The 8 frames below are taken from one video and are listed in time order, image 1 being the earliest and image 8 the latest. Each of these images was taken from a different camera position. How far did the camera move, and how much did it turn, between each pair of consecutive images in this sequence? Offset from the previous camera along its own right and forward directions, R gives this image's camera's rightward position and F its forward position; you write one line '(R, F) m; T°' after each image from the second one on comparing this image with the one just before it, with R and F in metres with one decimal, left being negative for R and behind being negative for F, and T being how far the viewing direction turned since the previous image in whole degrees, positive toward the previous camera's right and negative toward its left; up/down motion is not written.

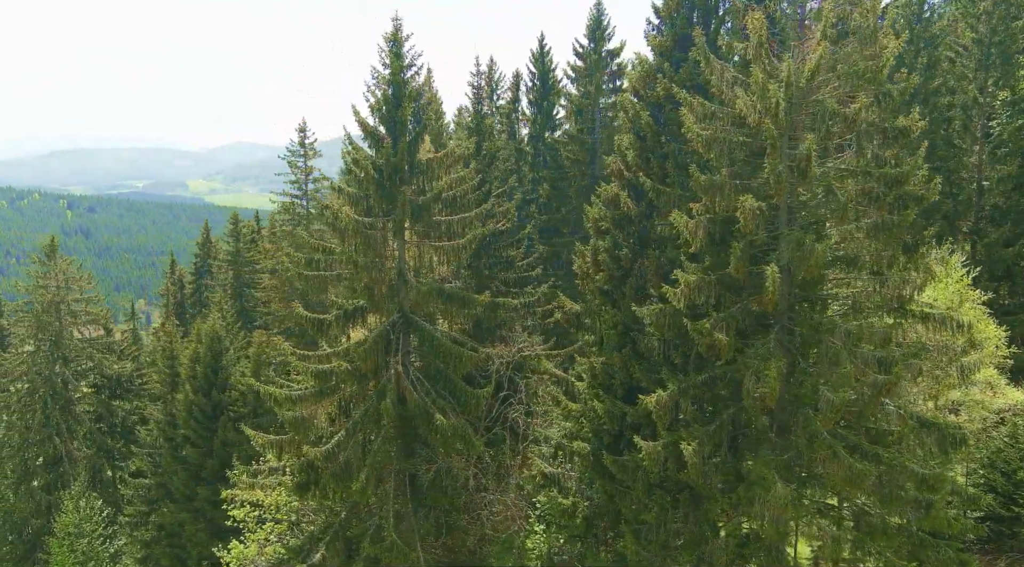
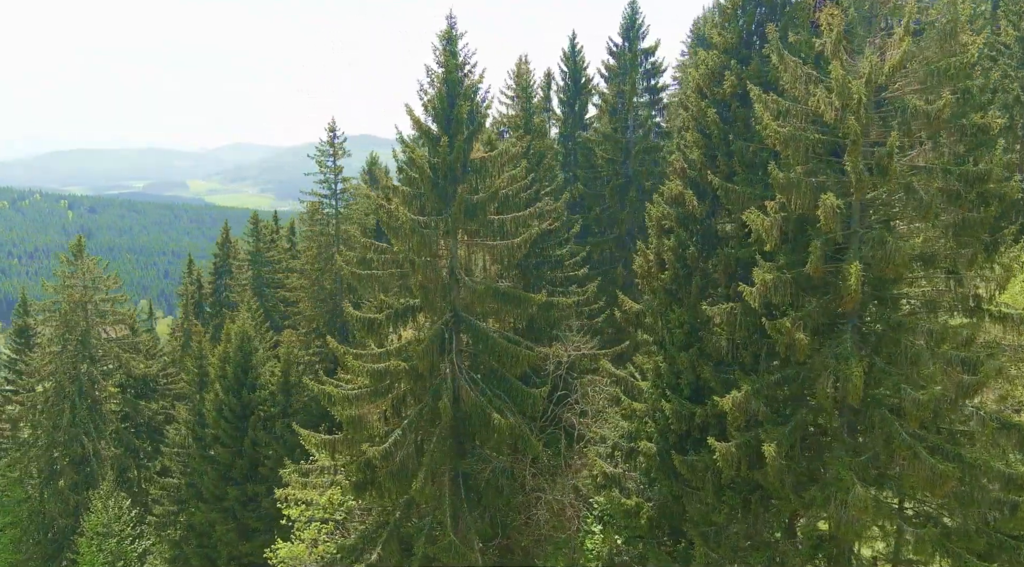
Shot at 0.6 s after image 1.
(-1.4, +0.1) m; 0°
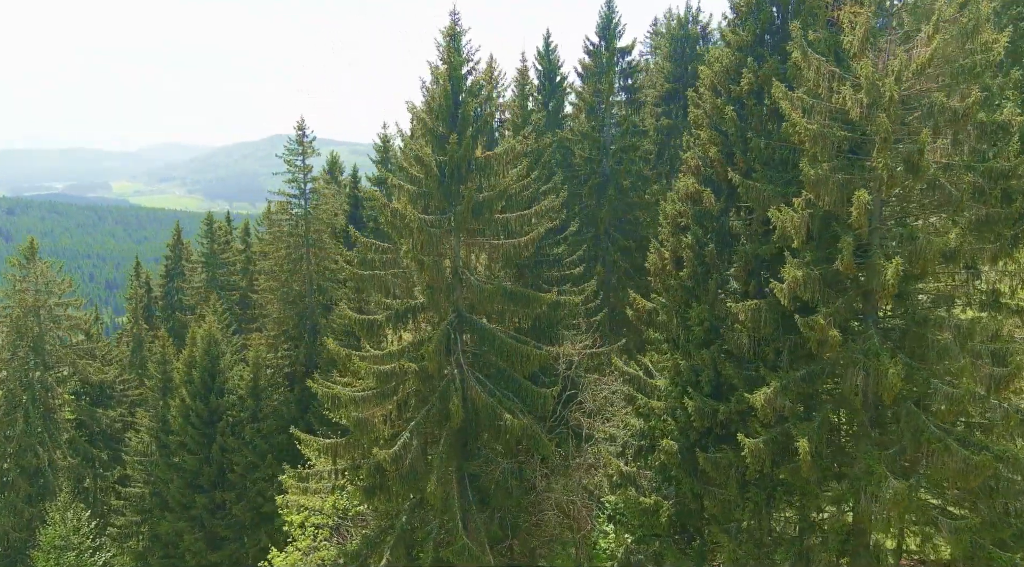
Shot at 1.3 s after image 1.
(-1.8, +0.3) m; +4°
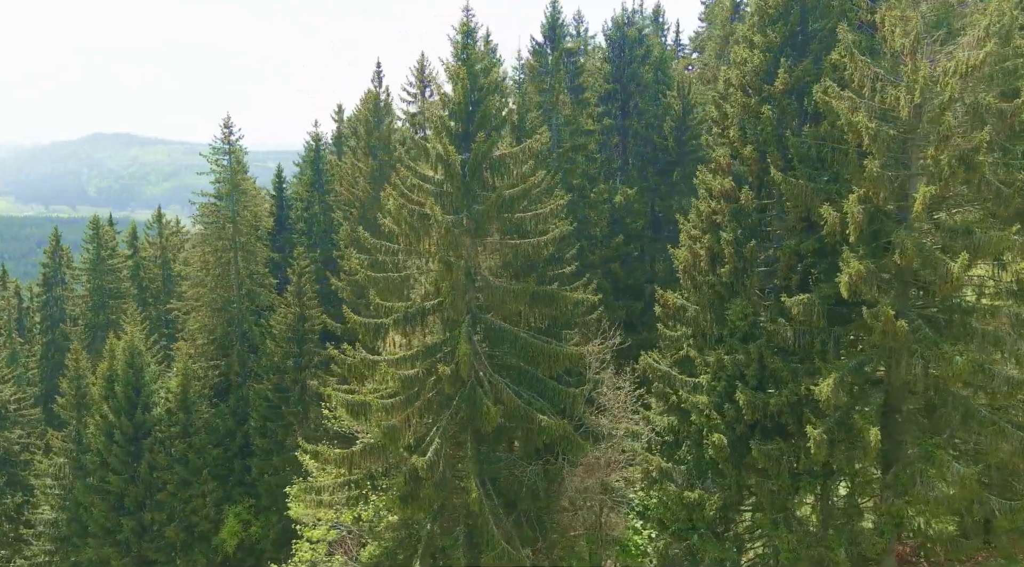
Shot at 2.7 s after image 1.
(-4.2, +0.7) m; +9°
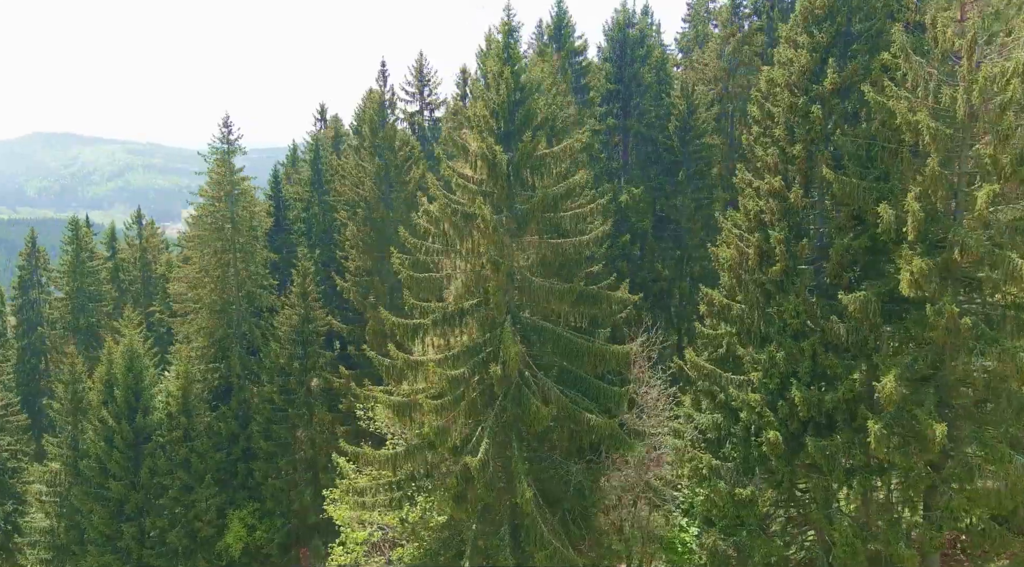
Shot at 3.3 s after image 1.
(-2.2, +0.1) m; +2°
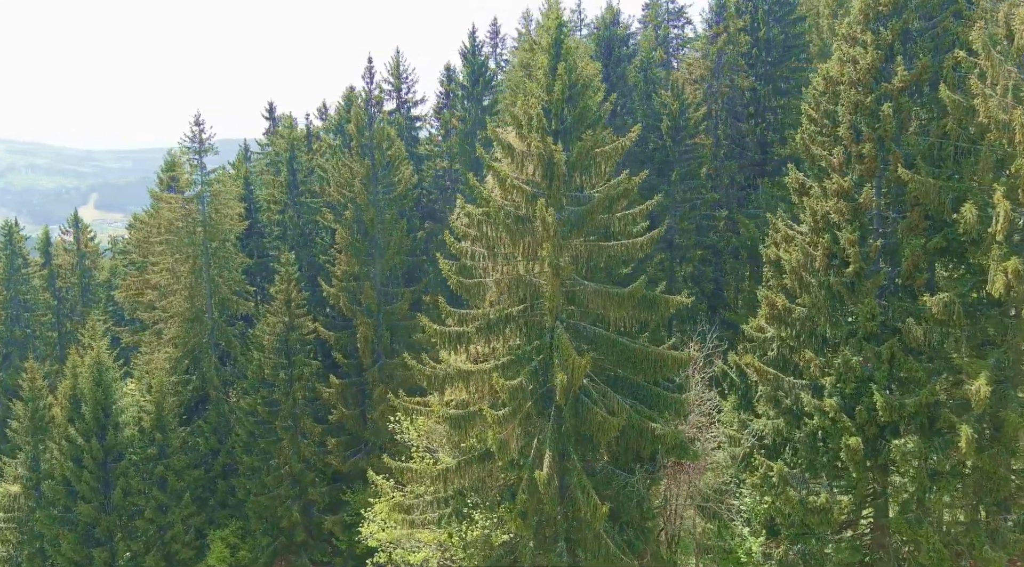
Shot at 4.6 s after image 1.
(-3.4, +1.2) m; +5°
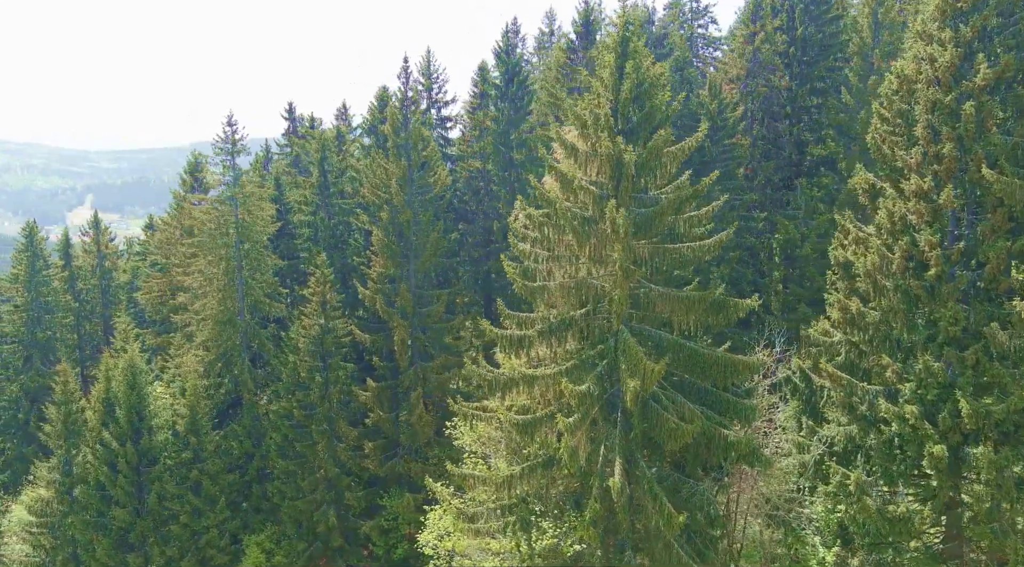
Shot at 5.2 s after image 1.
(-1.6, +0.5) m; 0°
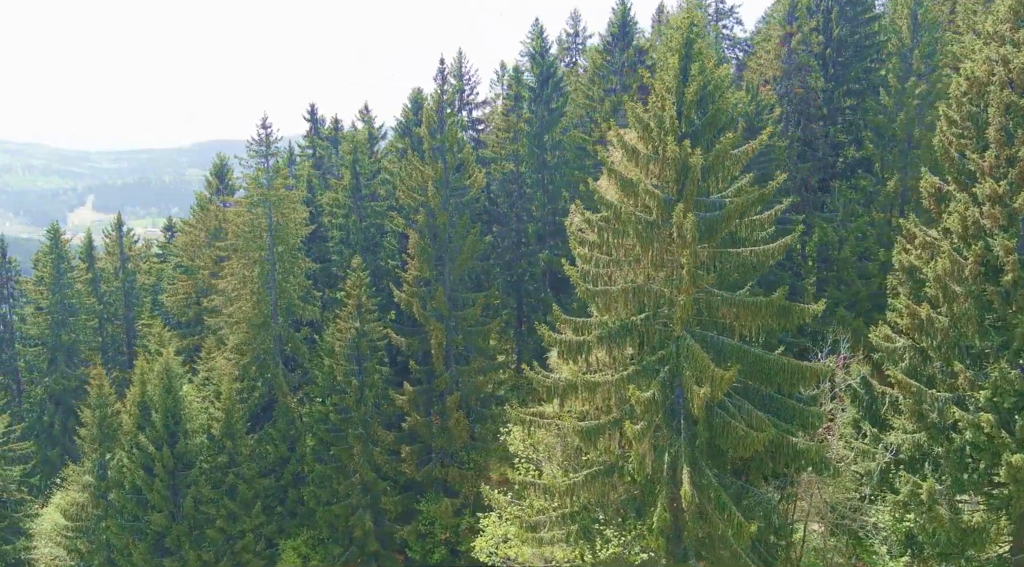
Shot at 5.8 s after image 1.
(-1.4, +0.3) m; -1°
